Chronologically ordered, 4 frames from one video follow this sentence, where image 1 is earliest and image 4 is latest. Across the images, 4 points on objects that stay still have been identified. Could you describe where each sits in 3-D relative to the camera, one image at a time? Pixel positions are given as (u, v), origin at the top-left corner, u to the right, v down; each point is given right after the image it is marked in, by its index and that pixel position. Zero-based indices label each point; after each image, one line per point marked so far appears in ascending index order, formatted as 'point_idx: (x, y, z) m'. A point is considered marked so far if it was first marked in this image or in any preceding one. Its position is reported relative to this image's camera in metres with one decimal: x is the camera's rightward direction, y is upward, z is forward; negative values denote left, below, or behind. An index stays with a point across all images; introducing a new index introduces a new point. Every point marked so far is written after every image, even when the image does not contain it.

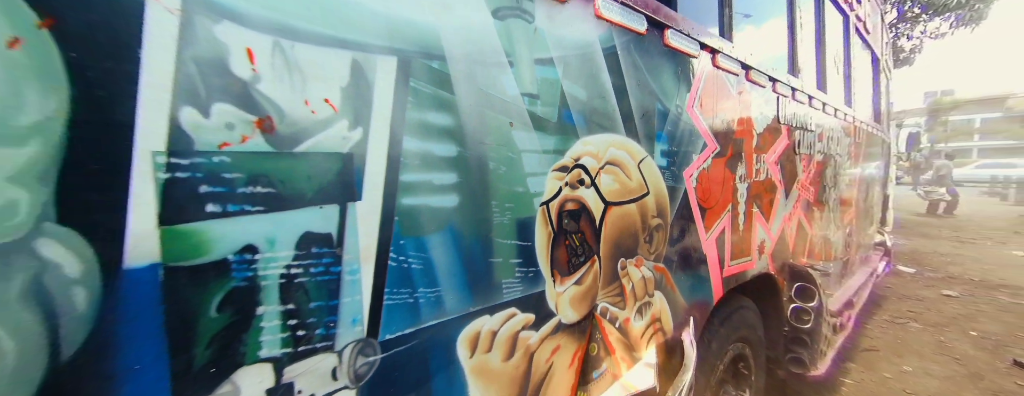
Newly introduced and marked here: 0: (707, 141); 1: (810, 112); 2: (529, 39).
0: (+0.7, +0.2, +1.2) m
1: (+1.8, +0.5, +1.9) m
2: (0.0, +0.3, +0.7) m
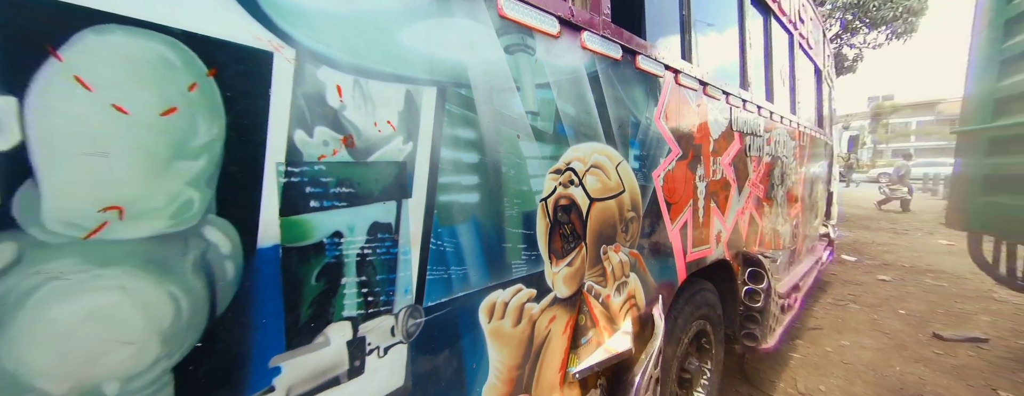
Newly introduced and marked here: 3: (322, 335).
0: (+0.7, +0.2, +1.4) m
1: (+1.7, +0.5, +2.2) m
2: (+0.1, +0.4, +0.9) m
3: (-0.3, -0.2, +0.6) m
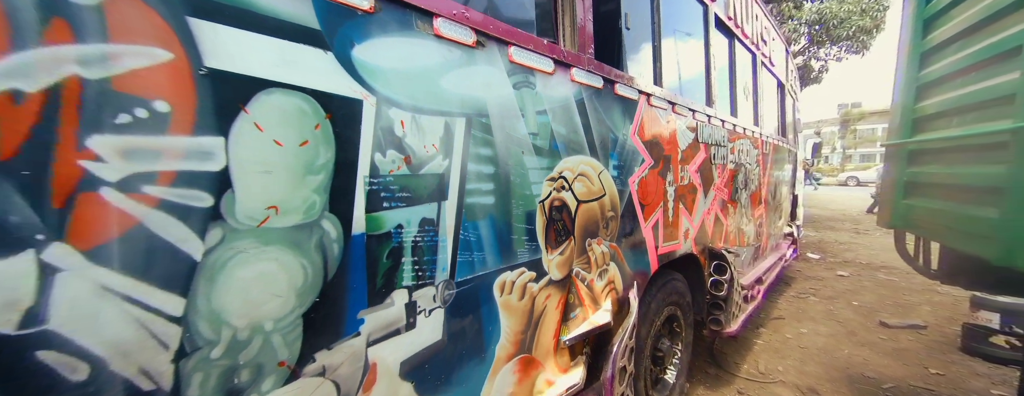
0: (+0.7, +0.2, +1.7) m
1: (+1.7, +0.5, +2.5) m
2: (+0.1, +0.3, +1.1) m
3: (-0.3, -0.2, +0.8) m
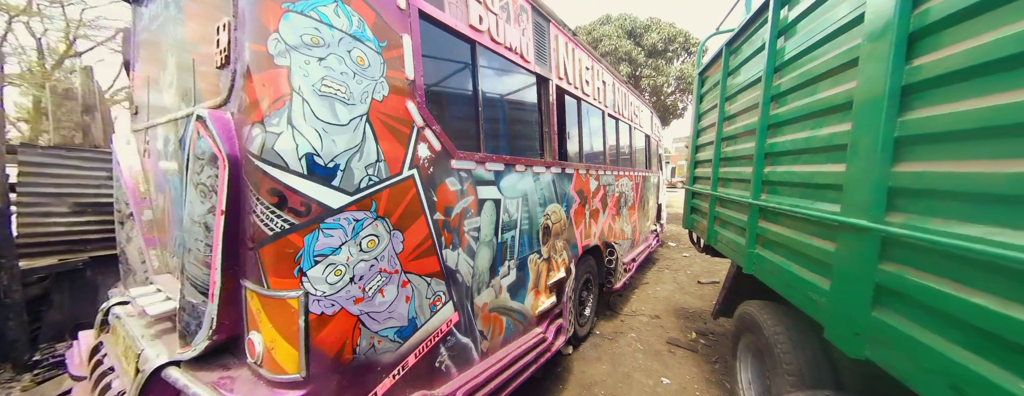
0: (+0.7, 0.0, +3.4) m
1: (+1.4, +0.3, +4.5) m
2: (+0.2, +0.1, +2.8) m
3: (-0.1, -0.5, +2.4) m
